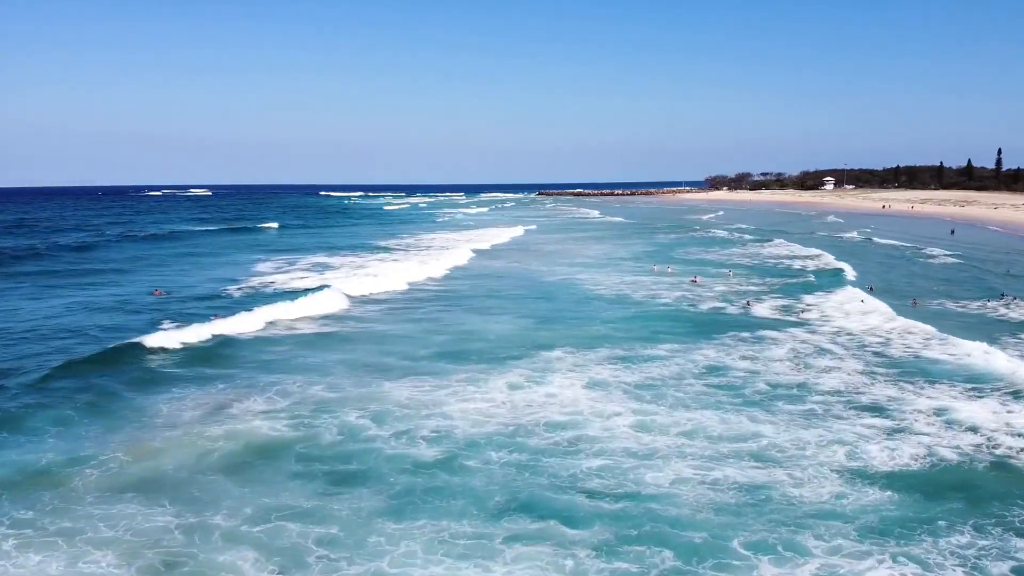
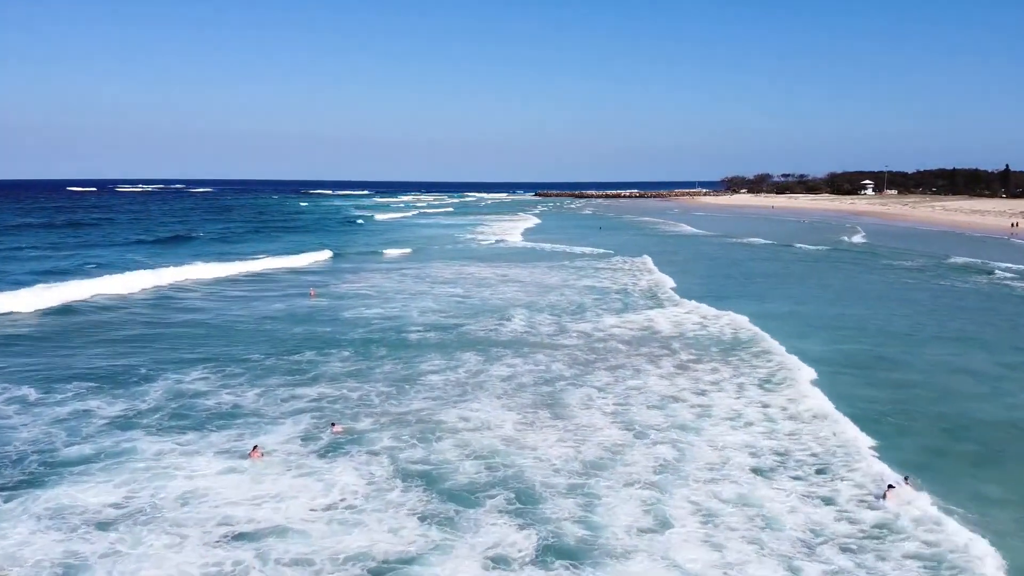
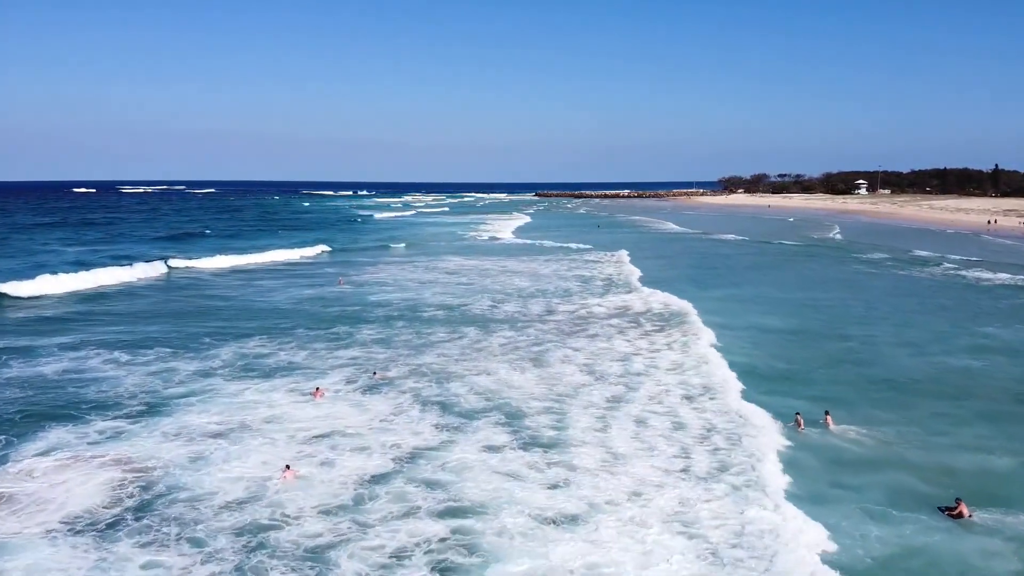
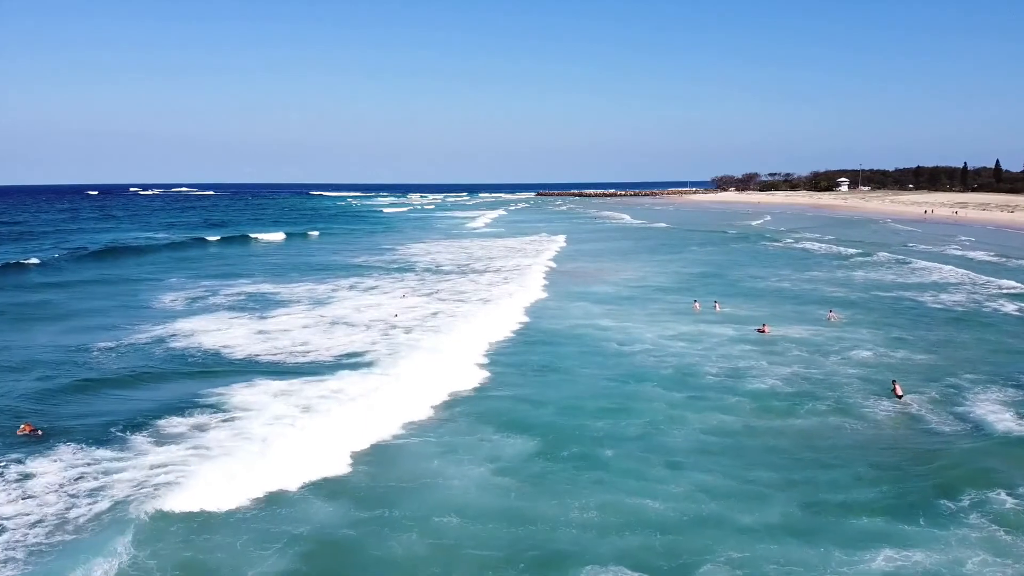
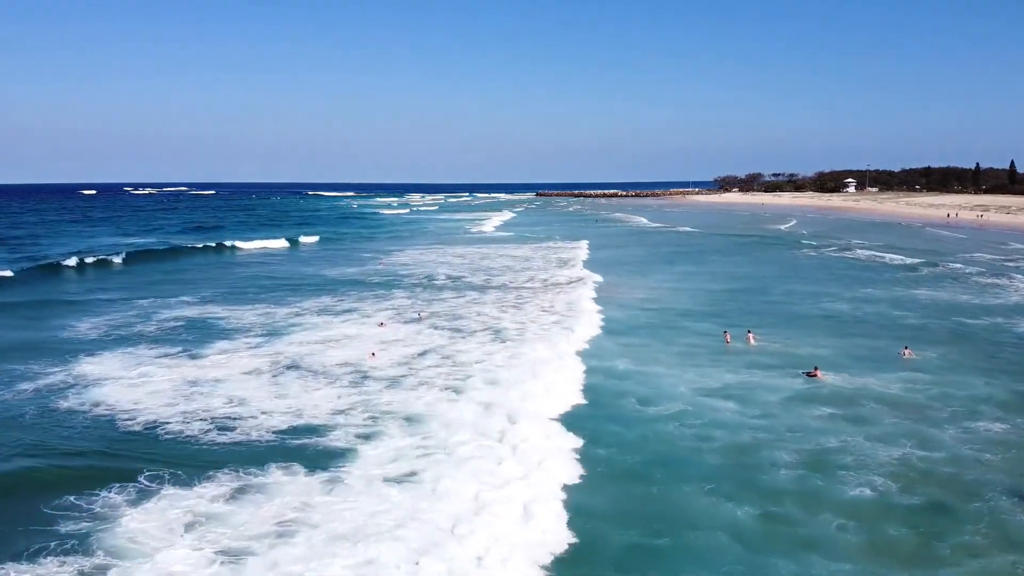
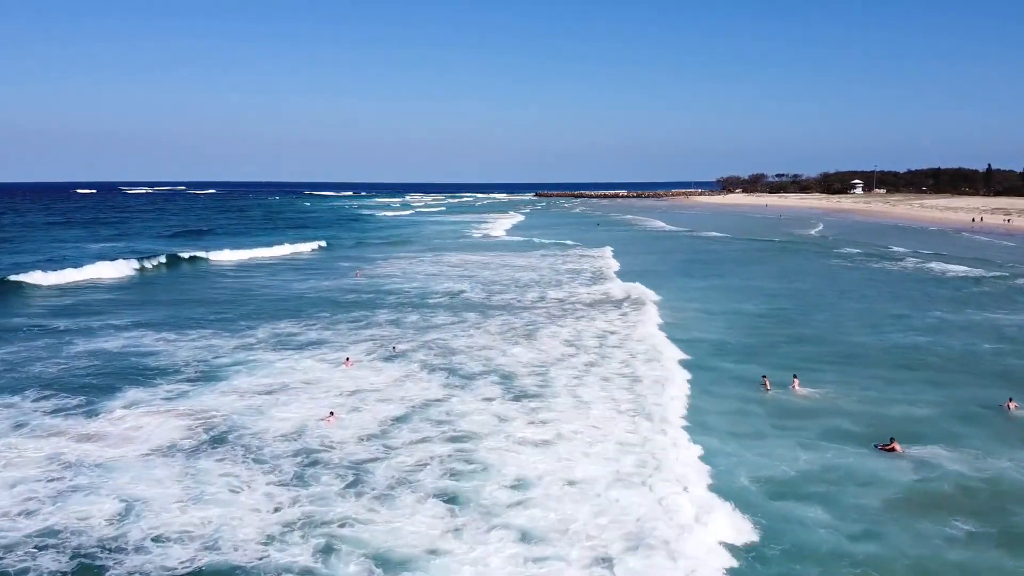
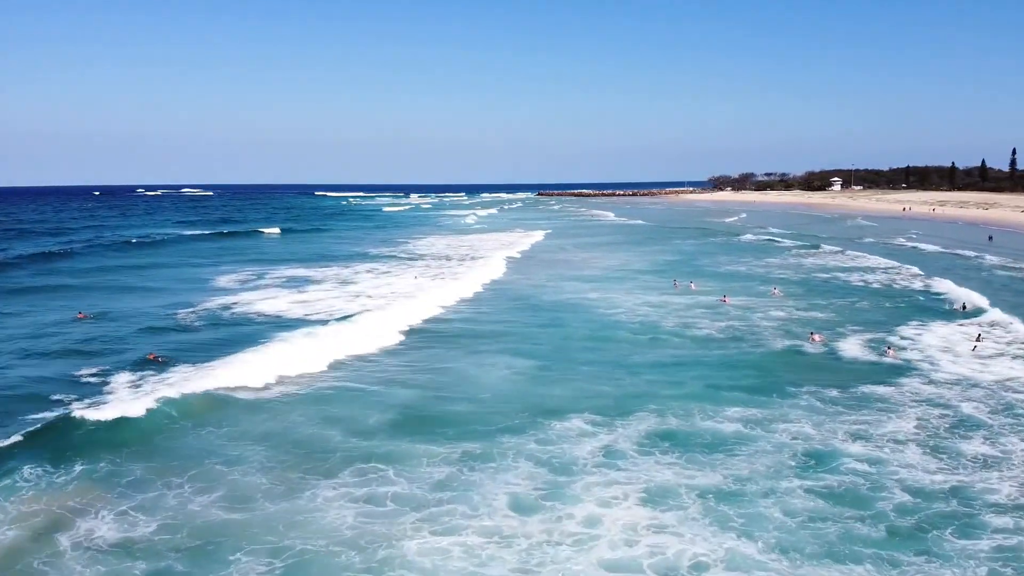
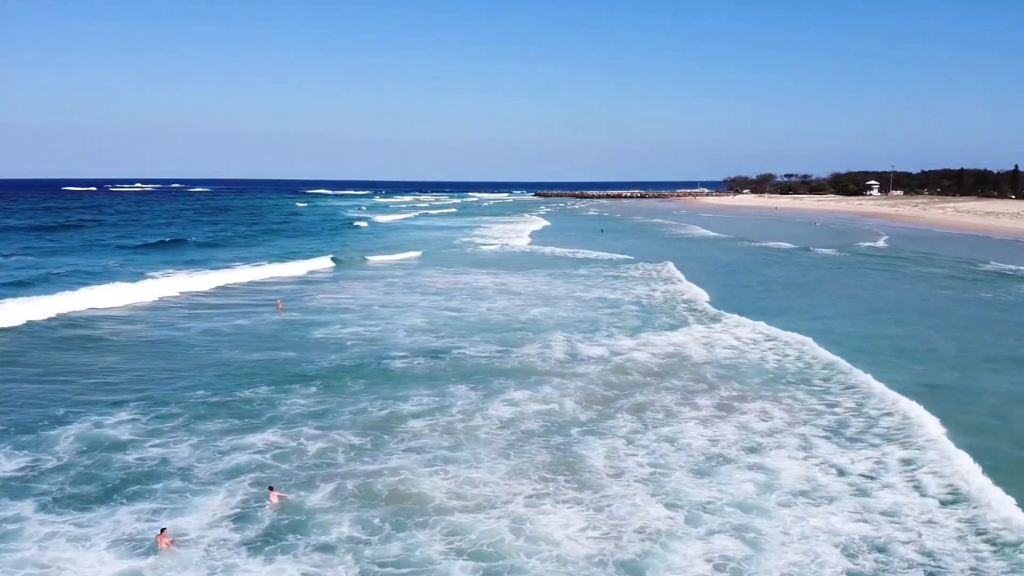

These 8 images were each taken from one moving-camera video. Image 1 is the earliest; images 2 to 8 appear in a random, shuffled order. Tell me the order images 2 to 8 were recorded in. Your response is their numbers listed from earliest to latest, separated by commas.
7, 4, 5, 6, 3, 2, 8
